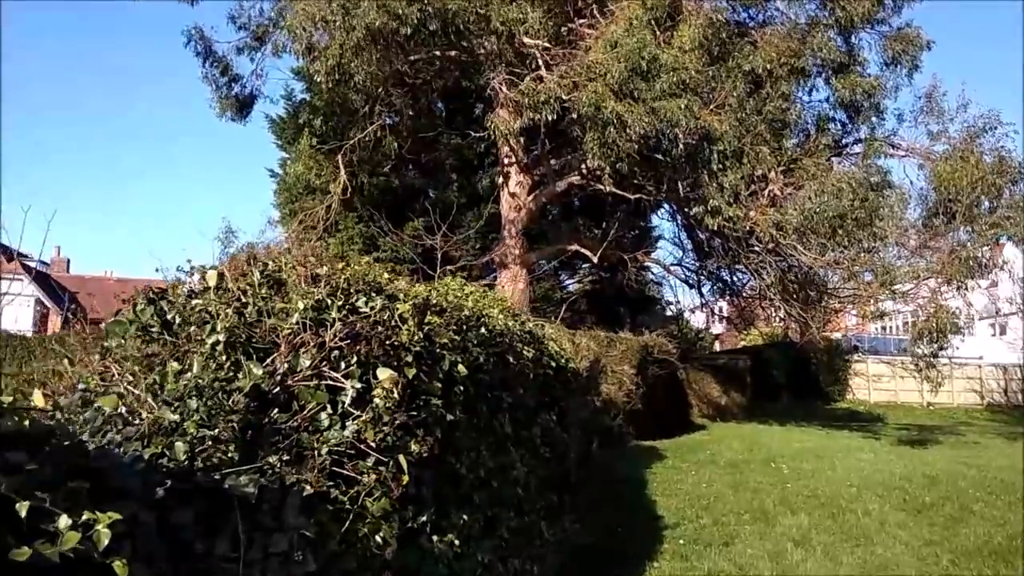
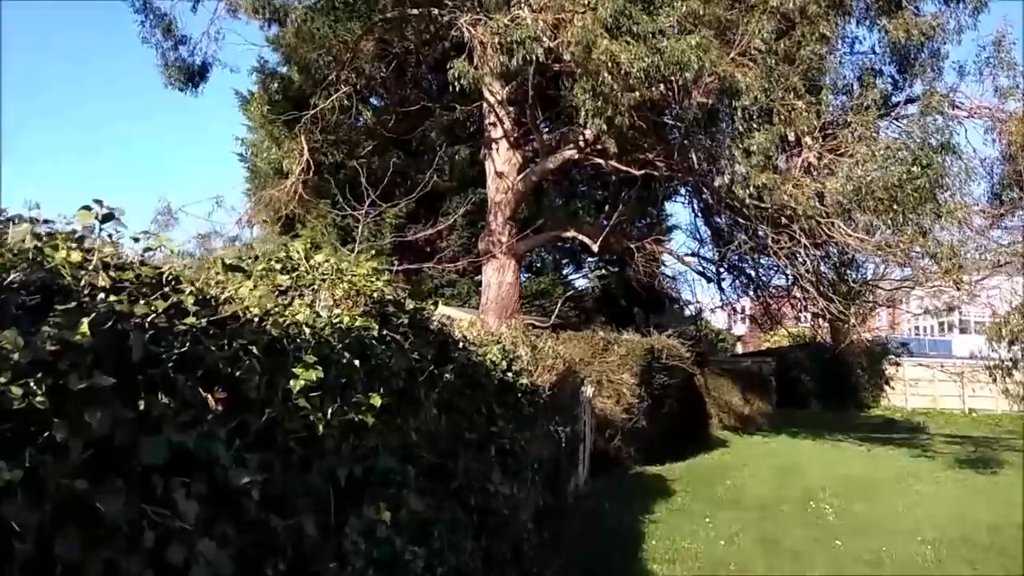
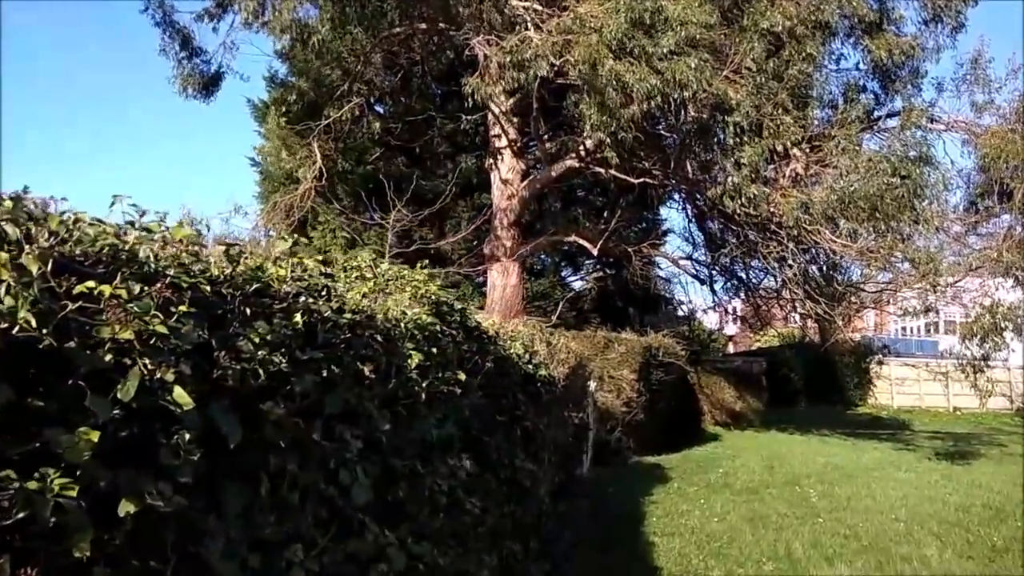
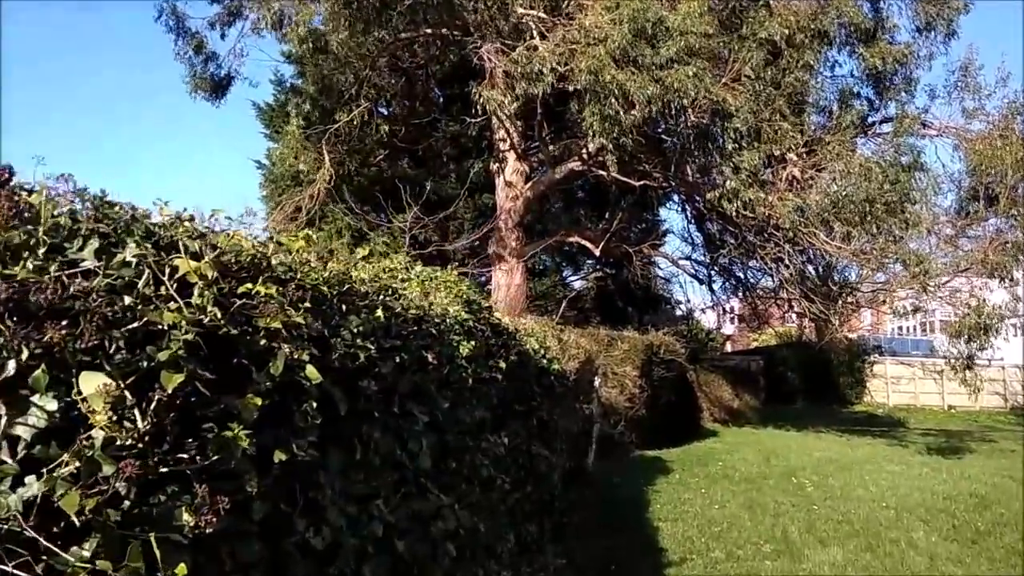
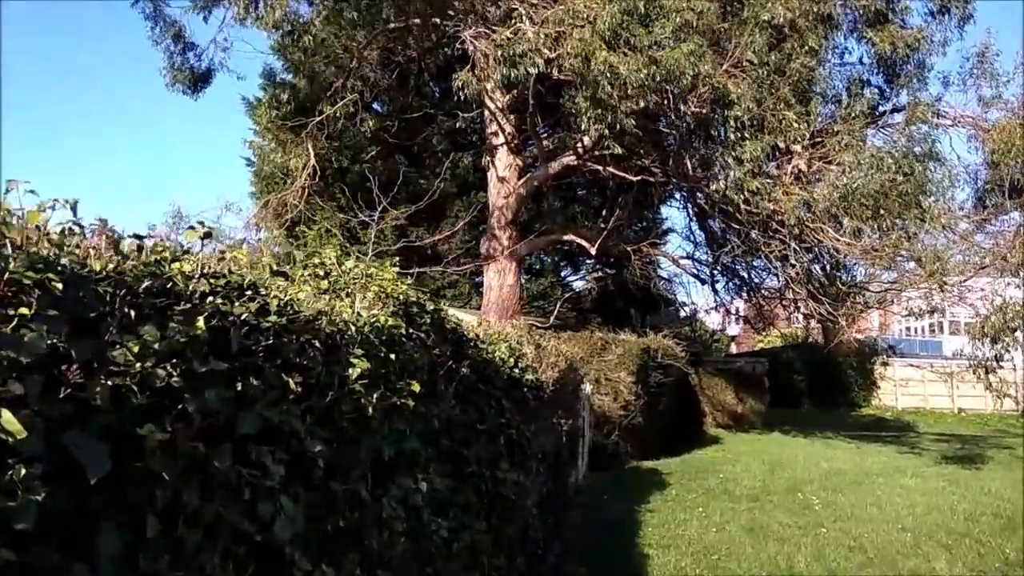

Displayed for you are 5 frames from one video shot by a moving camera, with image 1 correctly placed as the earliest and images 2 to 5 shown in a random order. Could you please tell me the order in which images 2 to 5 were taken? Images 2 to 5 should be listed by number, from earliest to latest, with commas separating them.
4, 3, 5, 2
